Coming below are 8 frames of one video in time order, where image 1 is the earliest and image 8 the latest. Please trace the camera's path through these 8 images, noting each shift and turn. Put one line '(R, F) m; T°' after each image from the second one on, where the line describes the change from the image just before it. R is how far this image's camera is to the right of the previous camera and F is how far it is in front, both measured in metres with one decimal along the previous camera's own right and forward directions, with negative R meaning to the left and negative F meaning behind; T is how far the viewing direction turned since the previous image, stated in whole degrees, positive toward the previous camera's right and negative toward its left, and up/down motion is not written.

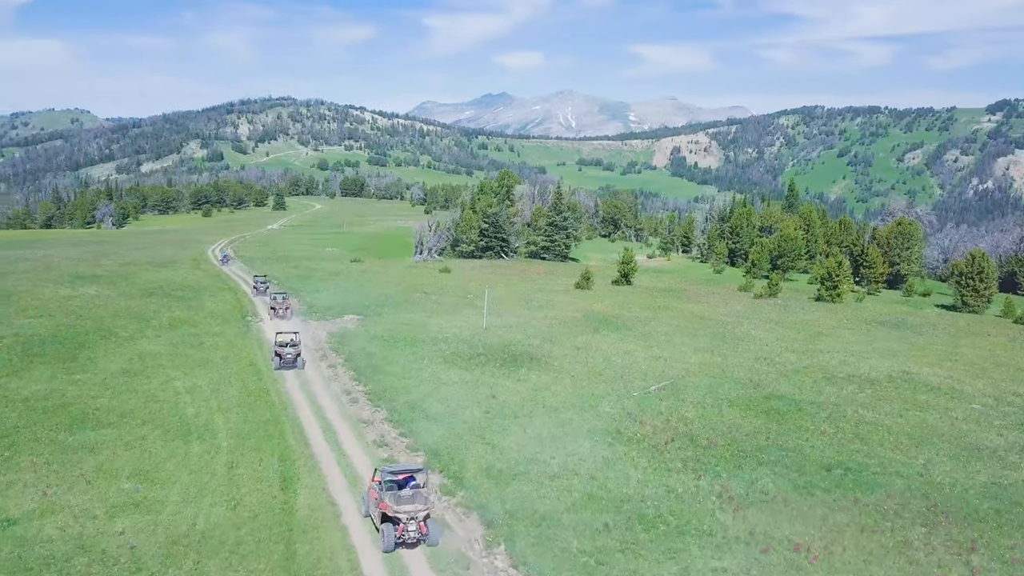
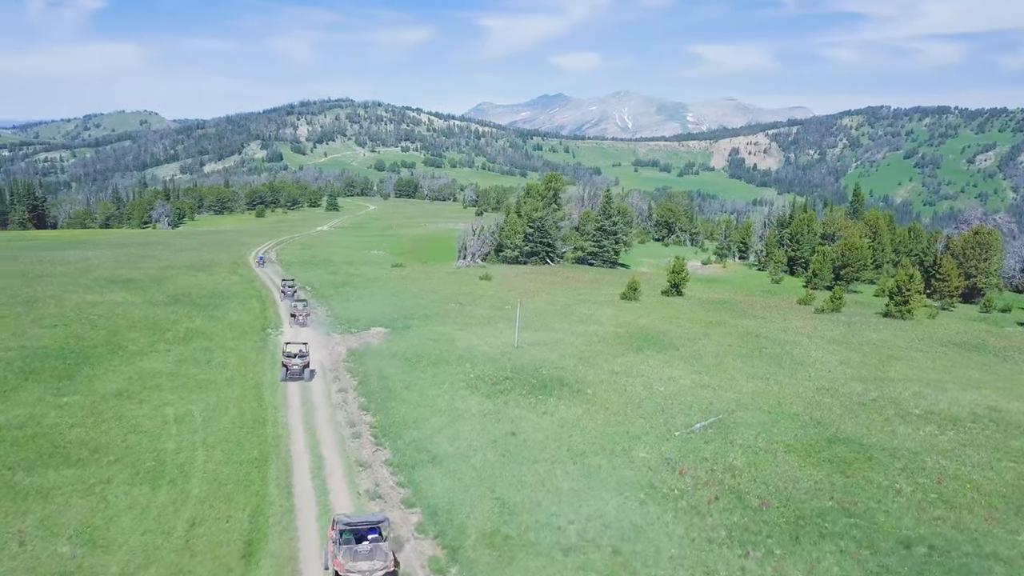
(+1.0, +3.6) m; -4°
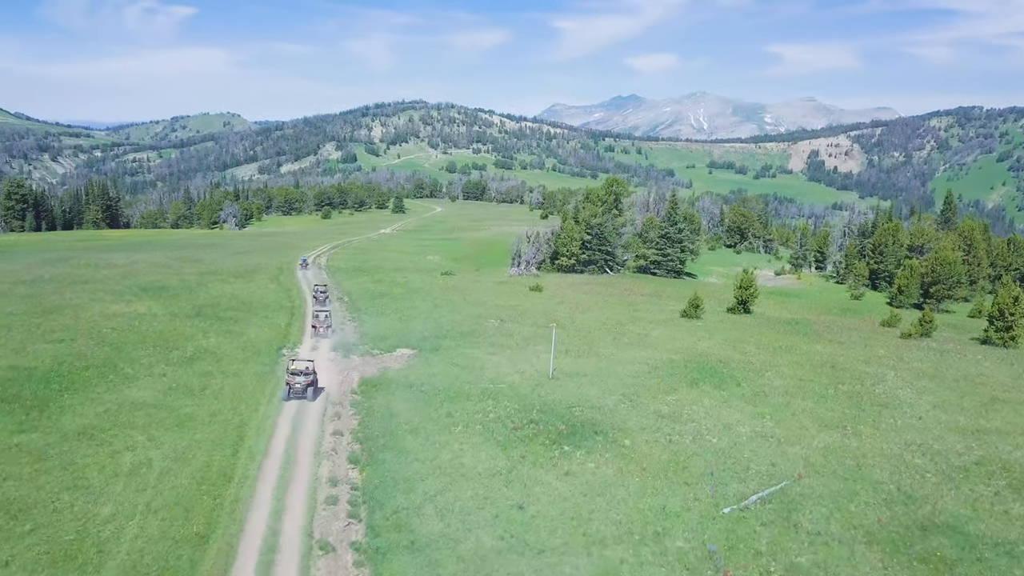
(+1.6, +5.0) m; -5°
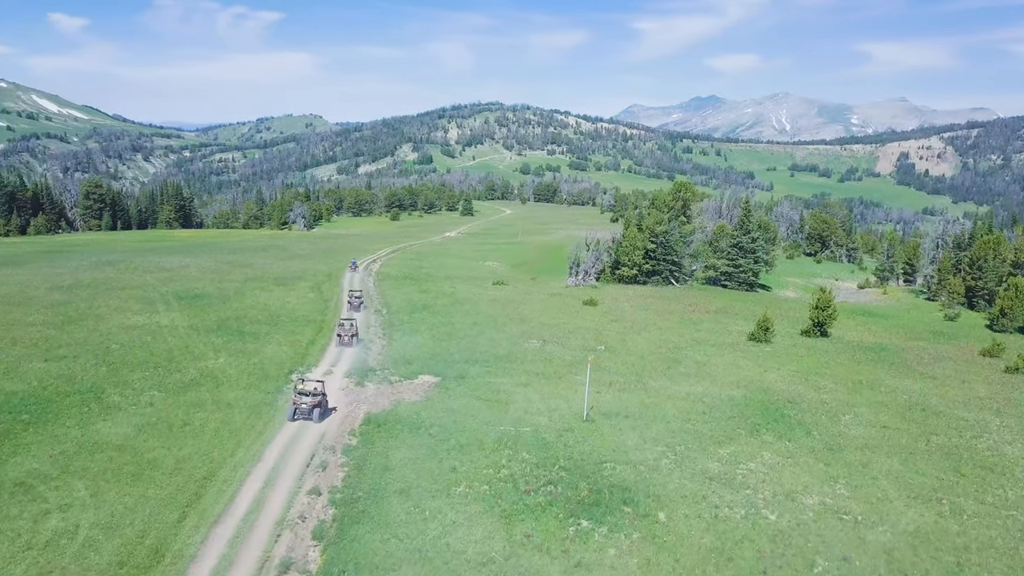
(+1.8, +5.0) m; -5°
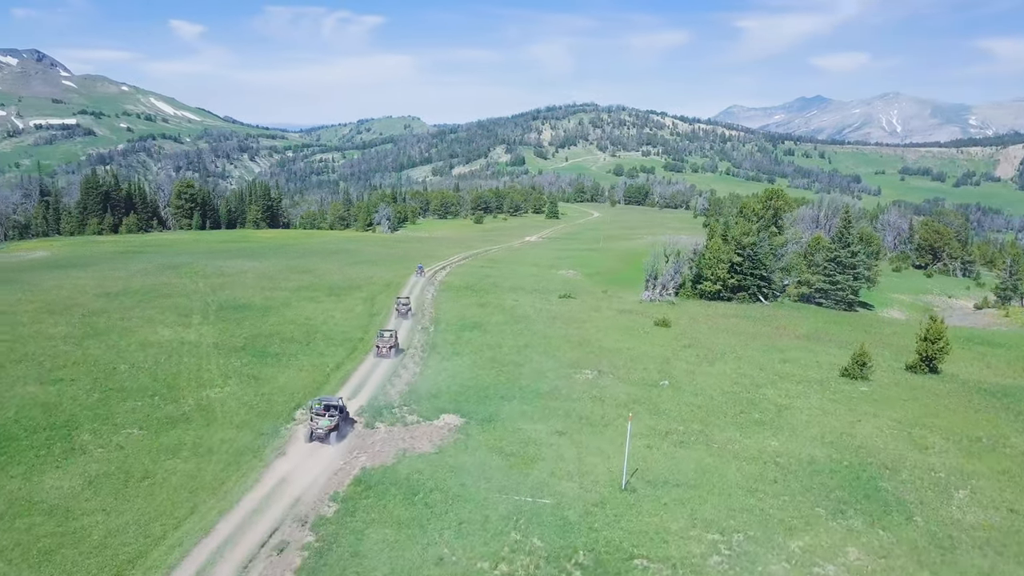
(+2.2, +5.8) m; -6°
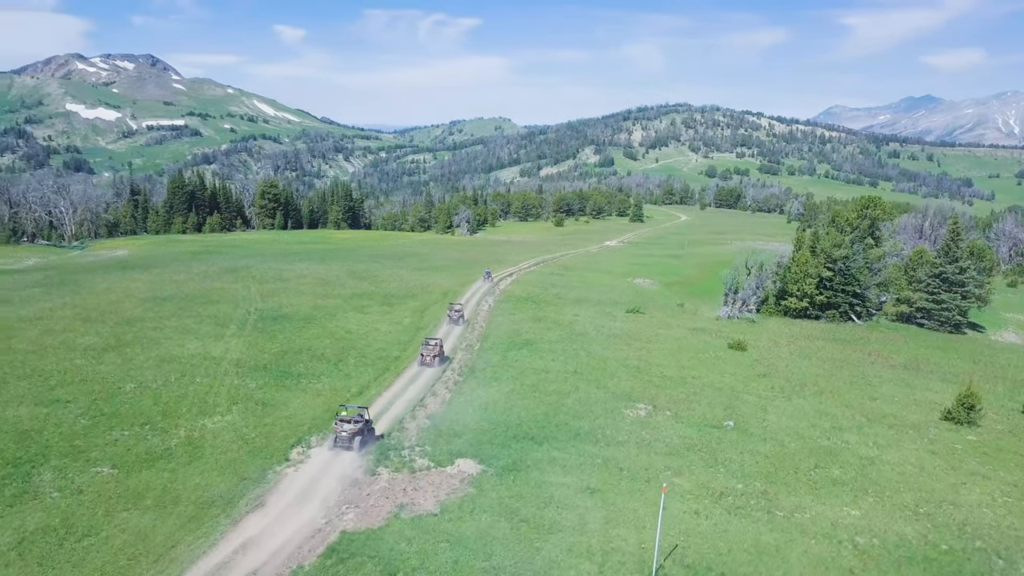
(+2.1, +4.9) m; -6°
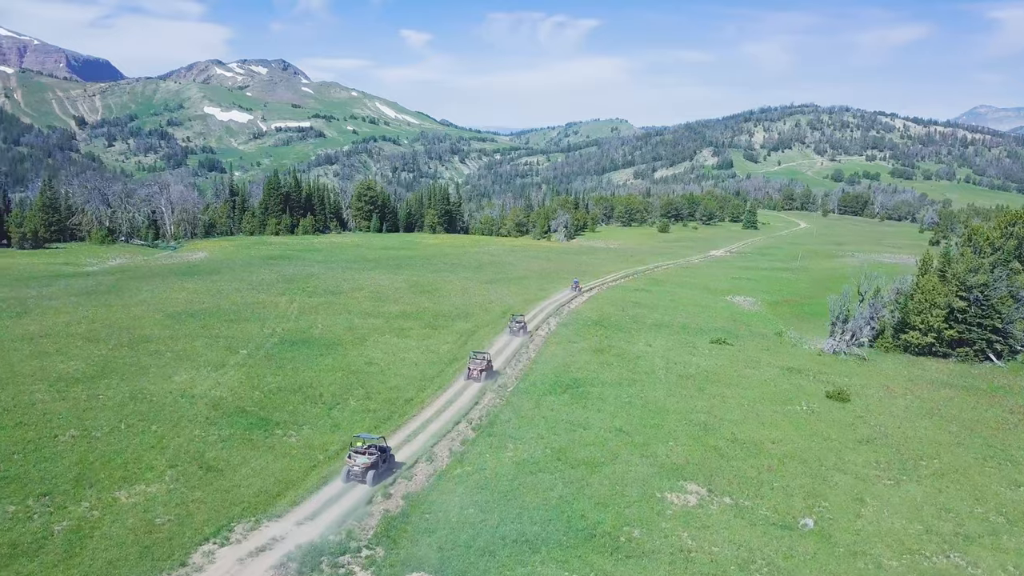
(+3.6, +8.3) m; -8°
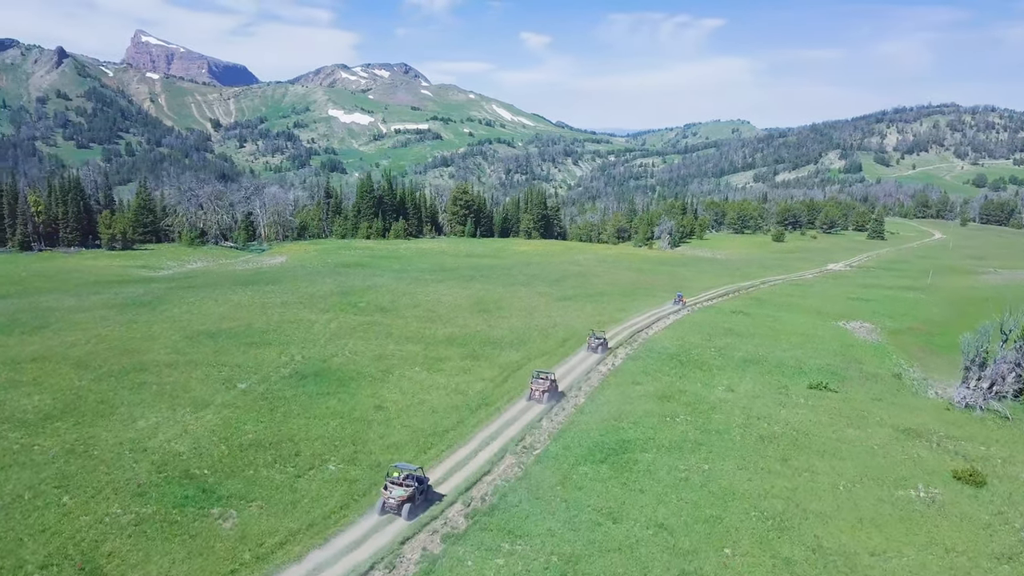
(+3.5, +8.3) m; -8°
